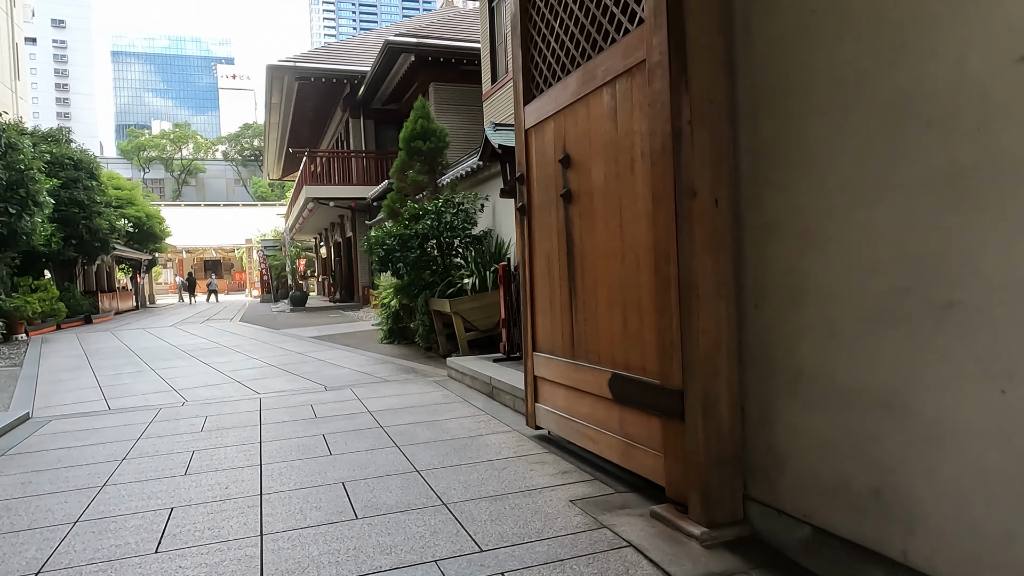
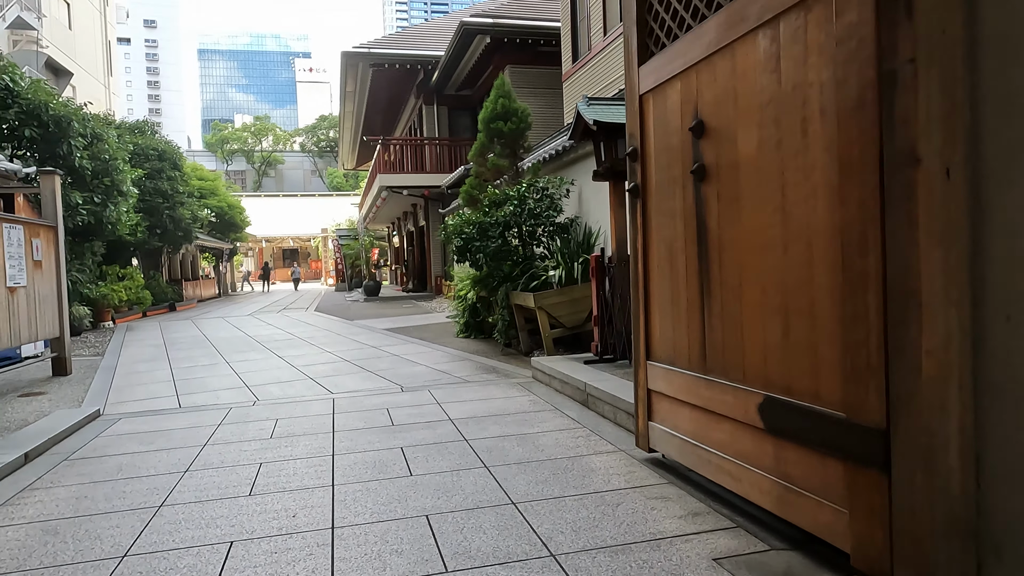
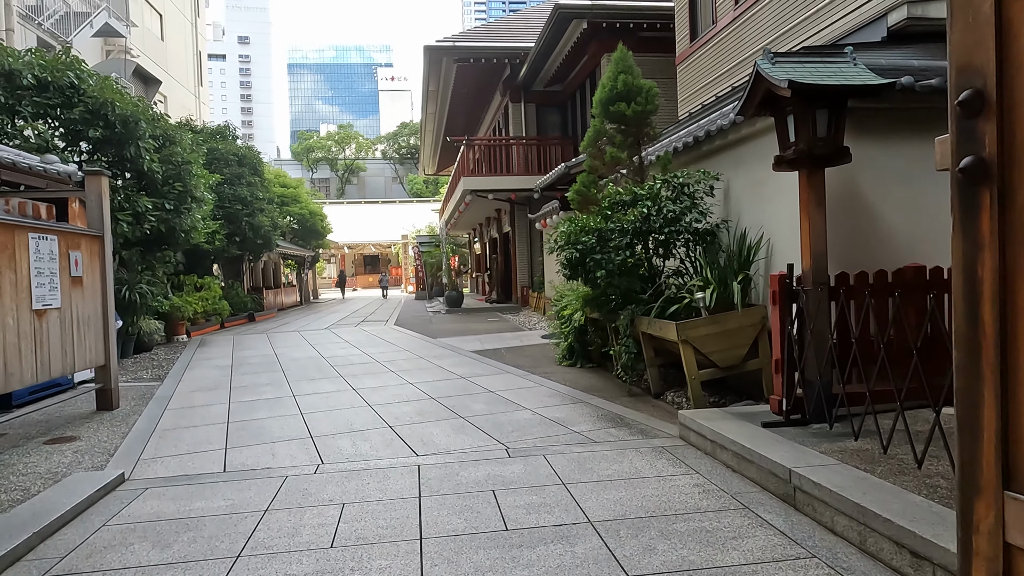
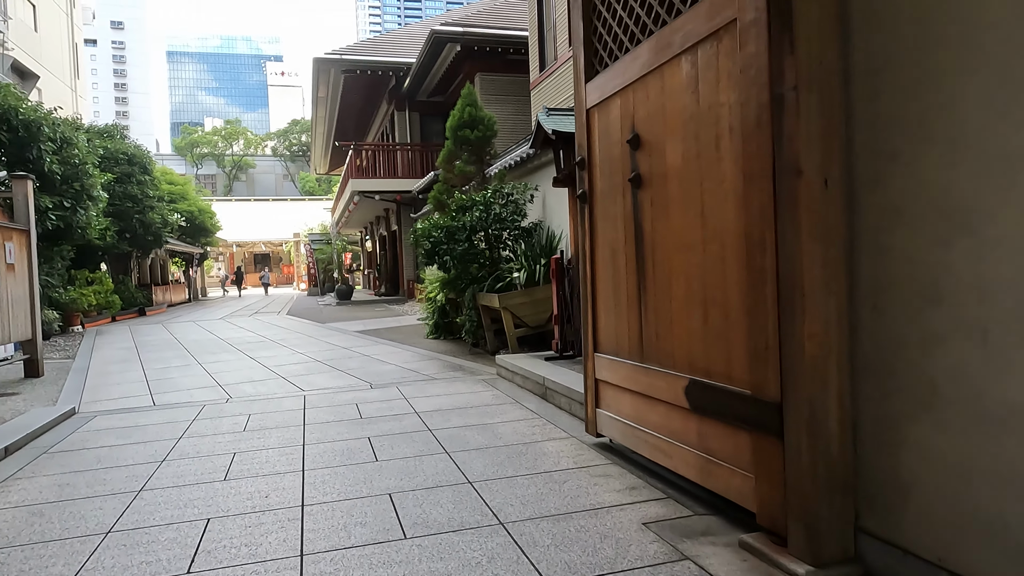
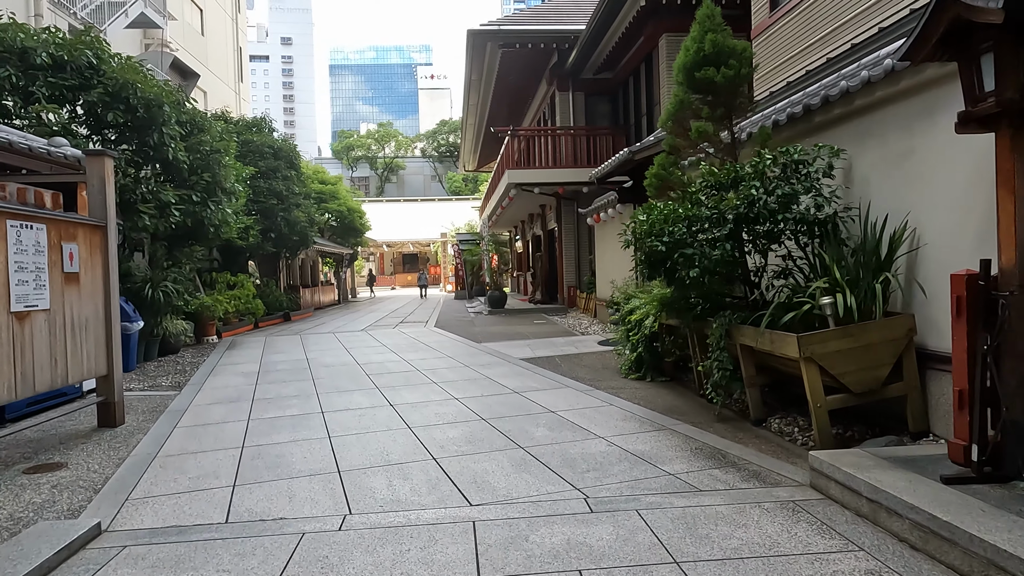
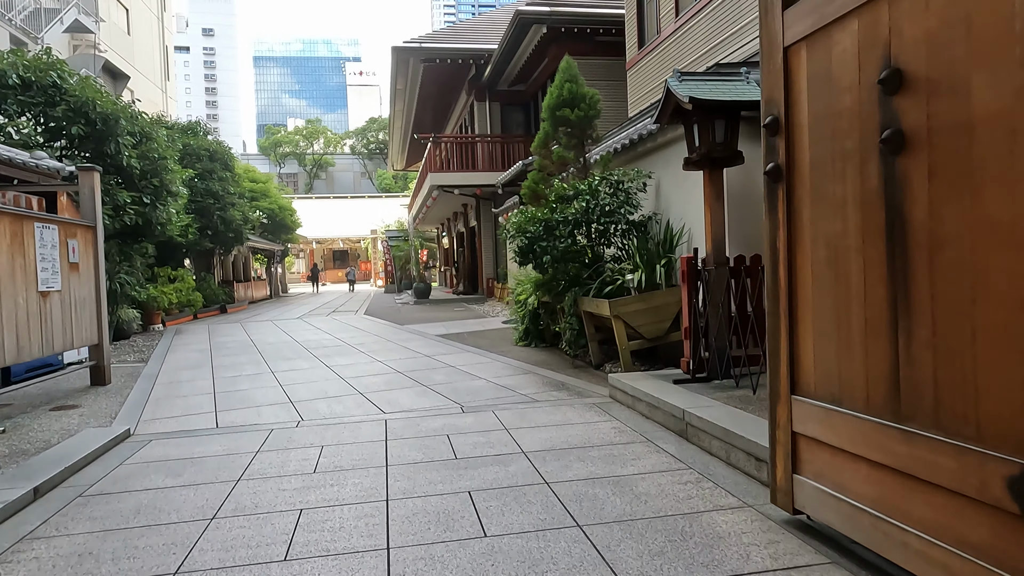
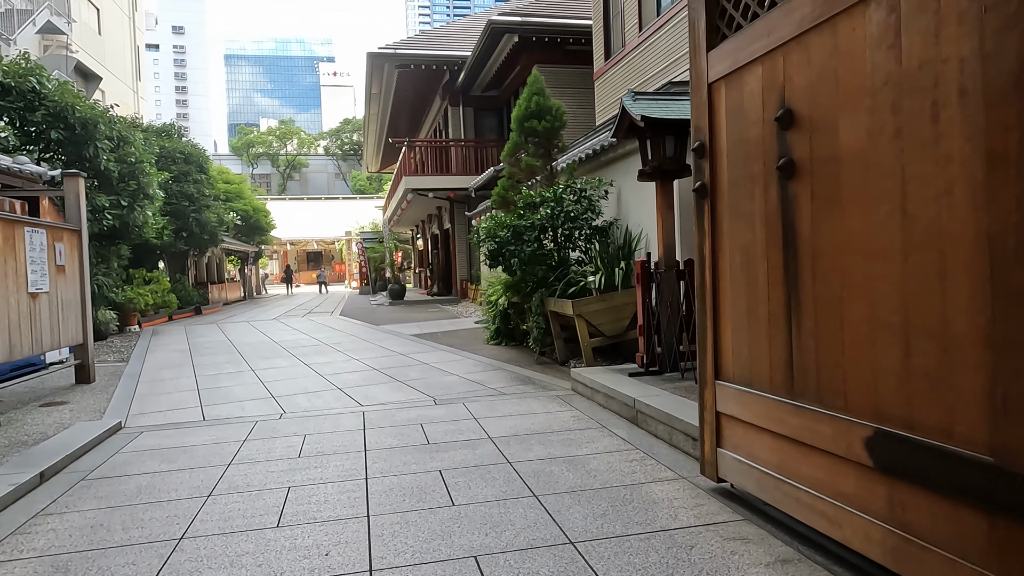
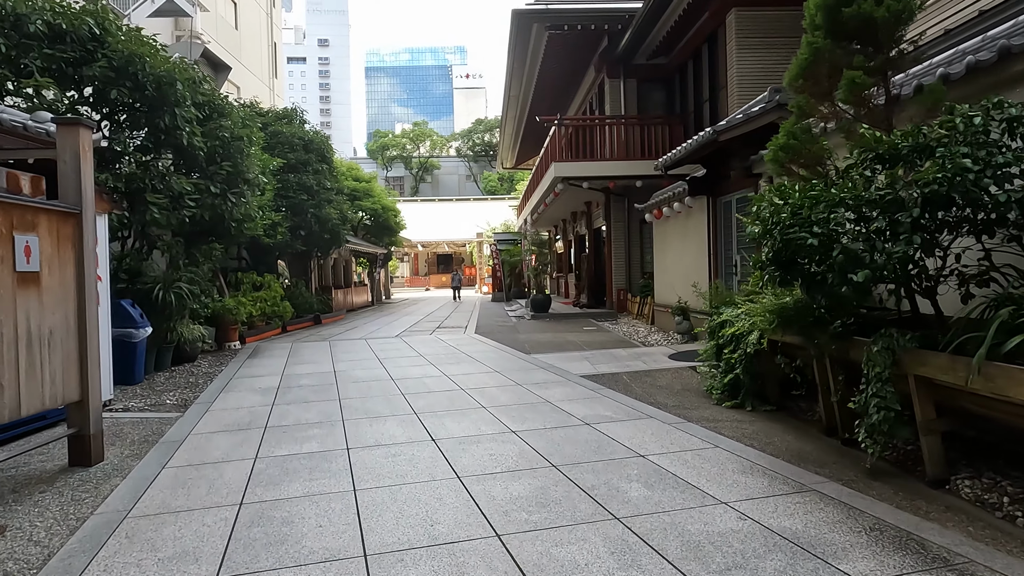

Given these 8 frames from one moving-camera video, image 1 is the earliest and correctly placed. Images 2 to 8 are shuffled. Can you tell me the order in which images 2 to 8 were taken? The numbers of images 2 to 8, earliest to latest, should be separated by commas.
4, 2, 7, 6, 3, 5, 8
